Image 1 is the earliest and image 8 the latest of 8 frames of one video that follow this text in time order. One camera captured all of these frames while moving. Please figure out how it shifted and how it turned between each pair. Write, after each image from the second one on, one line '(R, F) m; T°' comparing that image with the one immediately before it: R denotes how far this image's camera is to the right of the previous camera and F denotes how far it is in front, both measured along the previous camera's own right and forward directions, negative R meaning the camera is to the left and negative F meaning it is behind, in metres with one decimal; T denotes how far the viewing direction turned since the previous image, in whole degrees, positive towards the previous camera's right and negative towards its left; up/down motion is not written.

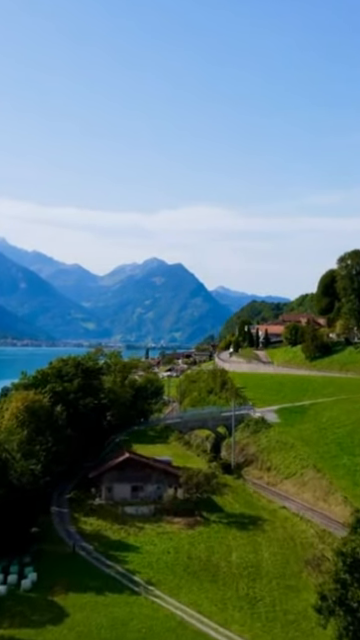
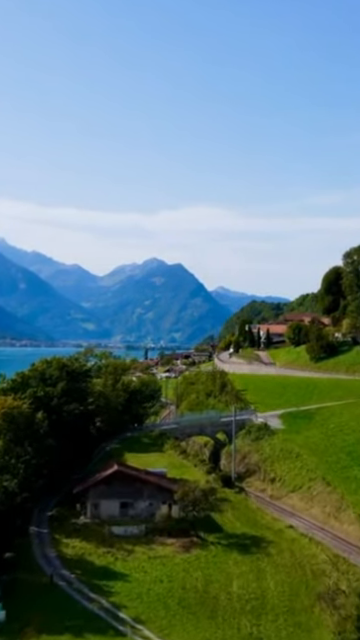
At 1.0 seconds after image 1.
(+0.4, +6.2) m; 0°
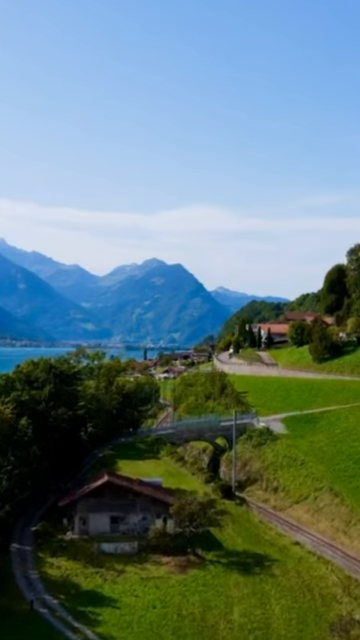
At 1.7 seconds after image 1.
(+0.2, +4.3) m; 0°
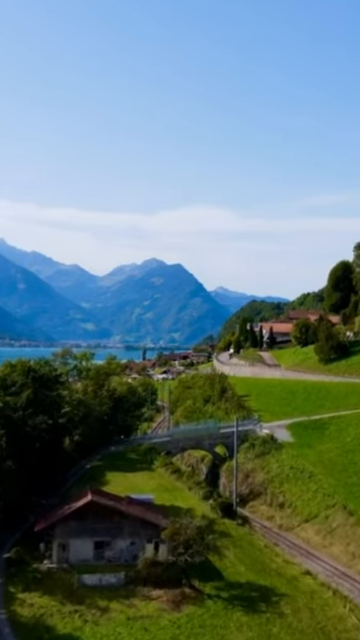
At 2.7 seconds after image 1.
(+0.3, +6.3) m; 0°
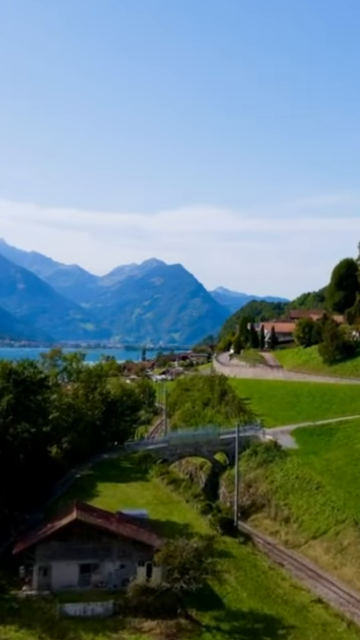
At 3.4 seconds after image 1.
(+0.2, +4.4) m; 0°
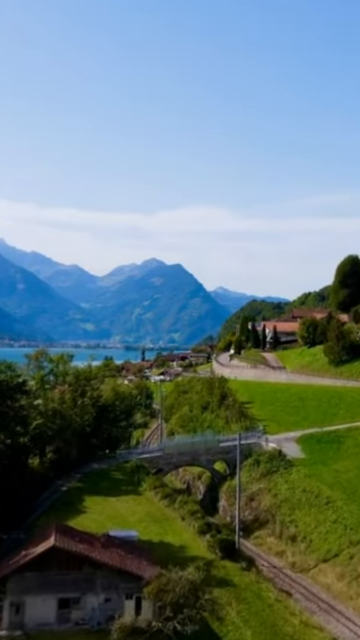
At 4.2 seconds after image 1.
(+0.3, +5.1) m; 0°
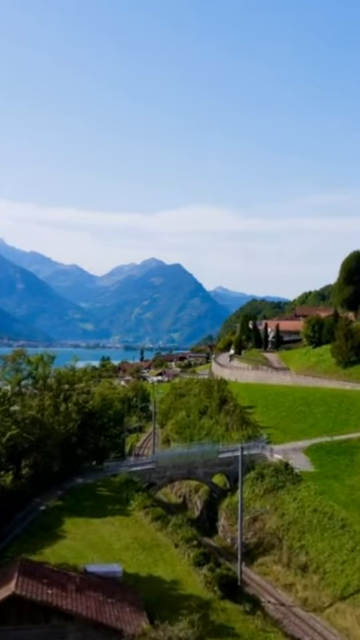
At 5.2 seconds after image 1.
(+0.4, +6.4) m; 0°
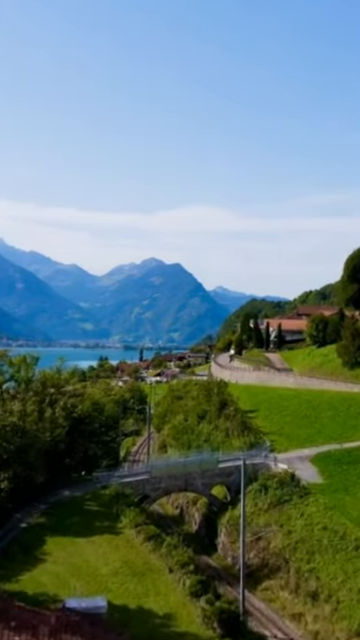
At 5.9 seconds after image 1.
(+0.2, +4.5) m; 0°
